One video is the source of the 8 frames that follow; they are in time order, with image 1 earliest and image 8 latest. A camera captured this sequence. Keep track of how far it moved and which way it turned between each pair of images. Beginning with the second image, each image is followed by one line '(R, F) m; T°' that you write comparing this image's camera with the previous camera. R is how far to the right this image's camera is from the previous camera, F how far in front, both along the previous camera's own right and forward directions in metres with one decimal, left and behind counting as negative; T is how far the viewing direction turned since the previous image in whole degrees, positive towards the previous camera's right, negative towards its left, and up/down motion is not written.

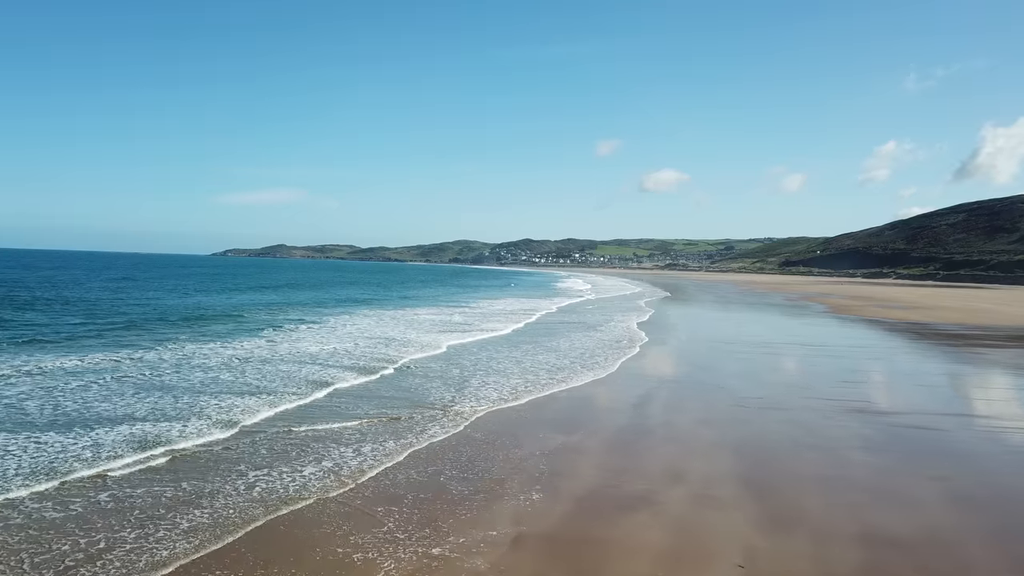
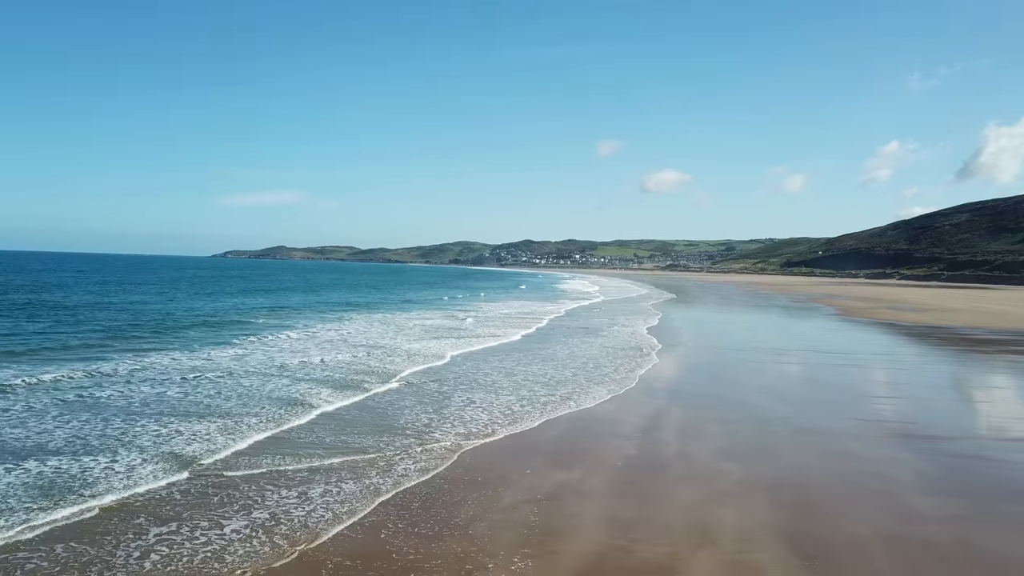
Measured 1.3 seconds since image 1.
(+0.1, +1.5) m; 0°
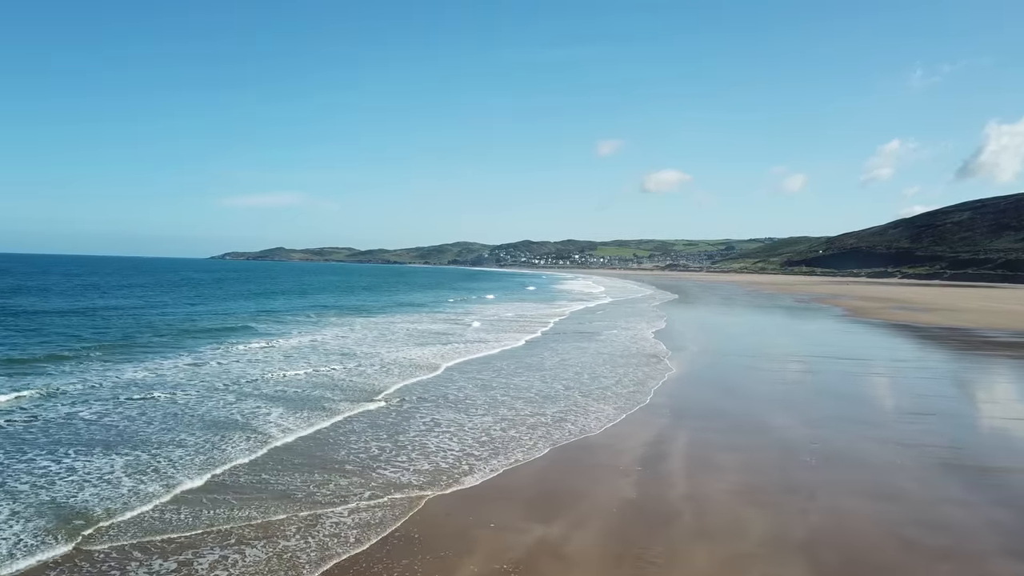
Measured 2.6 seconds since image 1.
(+0.3, +1.6) m; 0°
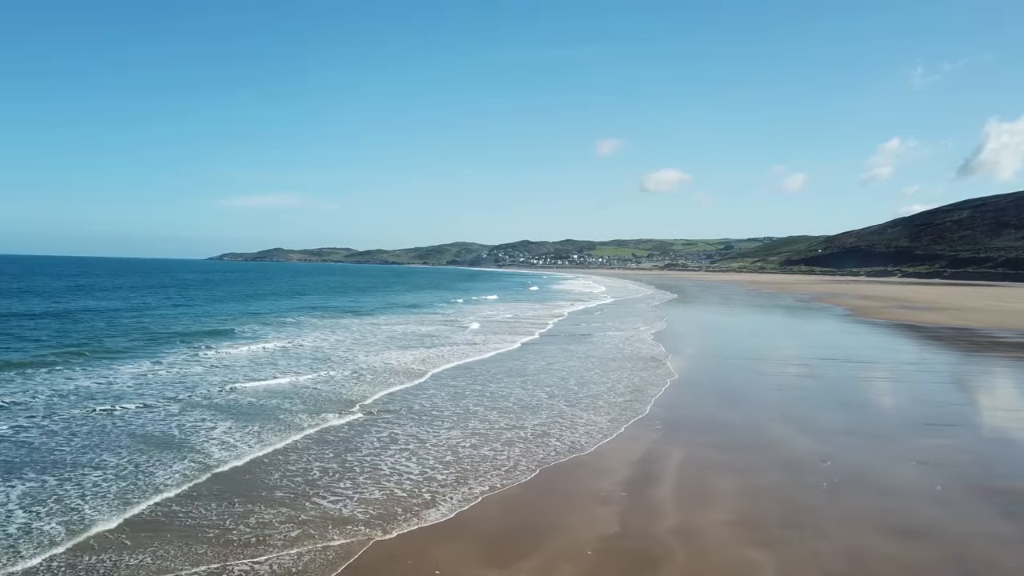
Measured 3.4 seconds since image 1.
(+0.3, +1.0) m; 0°
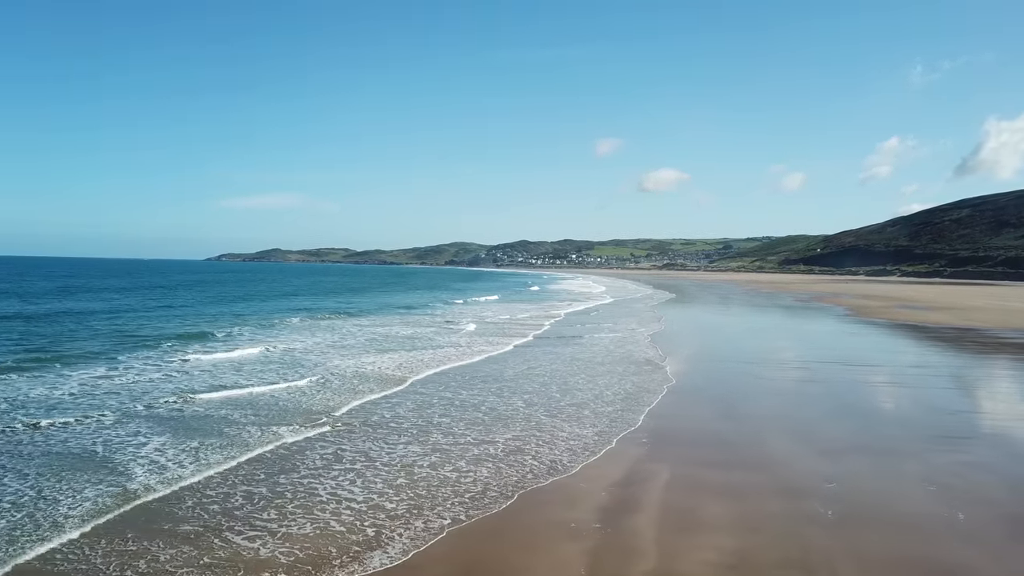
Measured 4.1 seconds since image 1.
(+0.3, +0.9) m; 0°
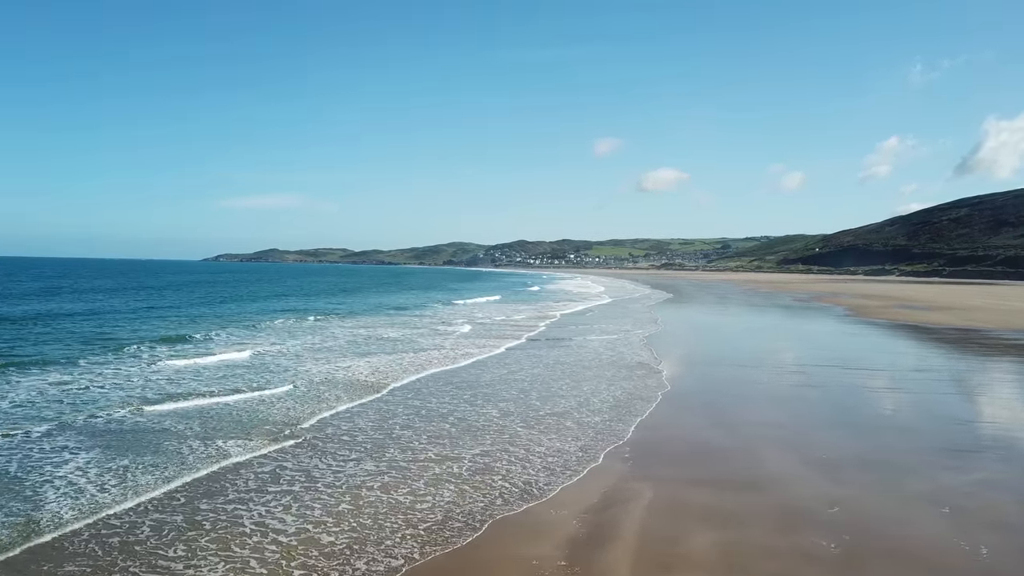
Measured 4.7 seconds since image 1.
(+0.3, +0.8) m; 0°
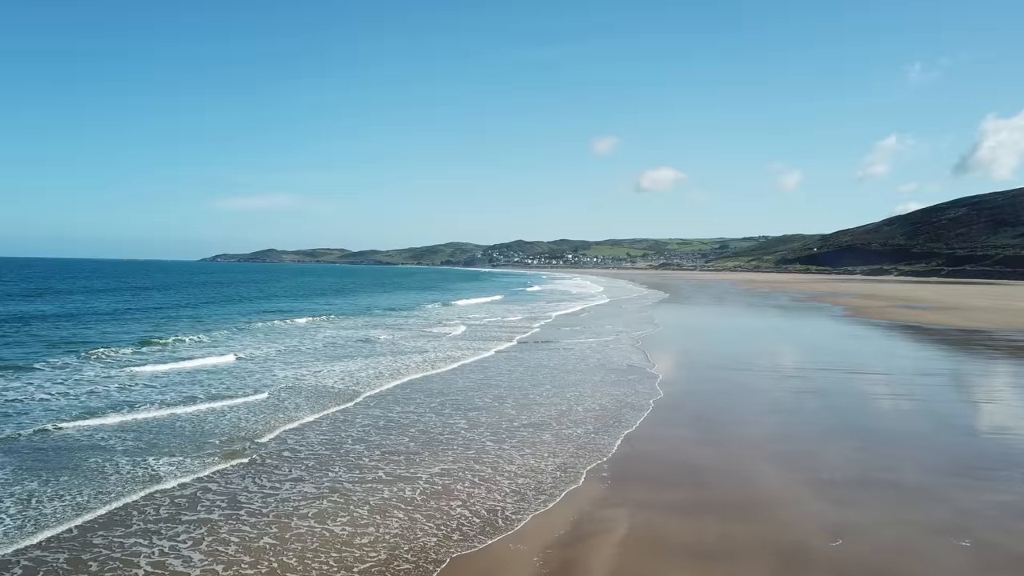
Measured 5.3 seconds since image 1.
(+0.3, +0.8) m; 0°
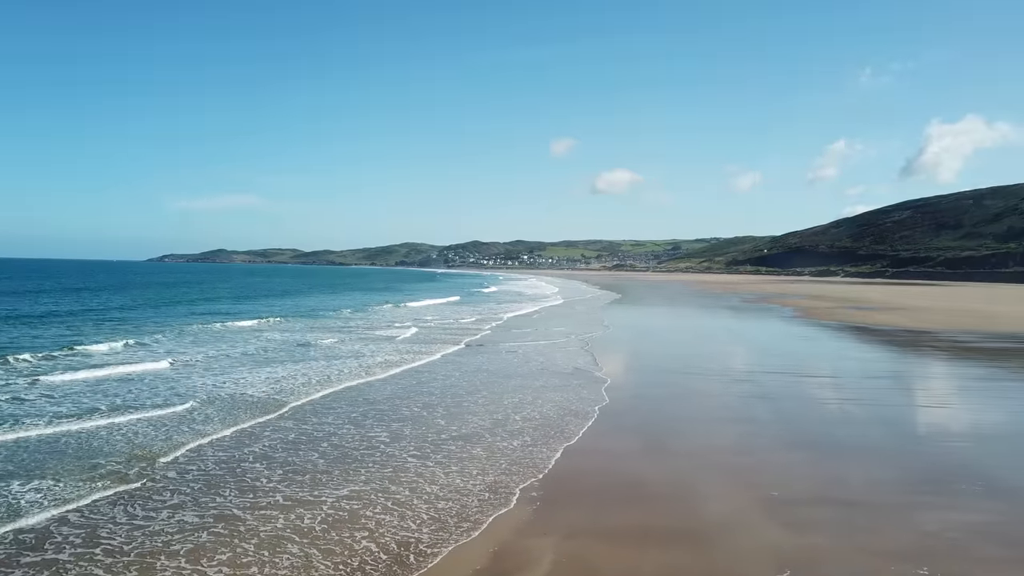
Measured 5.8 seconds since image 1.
(+0.3, +0.7) m; +3°
